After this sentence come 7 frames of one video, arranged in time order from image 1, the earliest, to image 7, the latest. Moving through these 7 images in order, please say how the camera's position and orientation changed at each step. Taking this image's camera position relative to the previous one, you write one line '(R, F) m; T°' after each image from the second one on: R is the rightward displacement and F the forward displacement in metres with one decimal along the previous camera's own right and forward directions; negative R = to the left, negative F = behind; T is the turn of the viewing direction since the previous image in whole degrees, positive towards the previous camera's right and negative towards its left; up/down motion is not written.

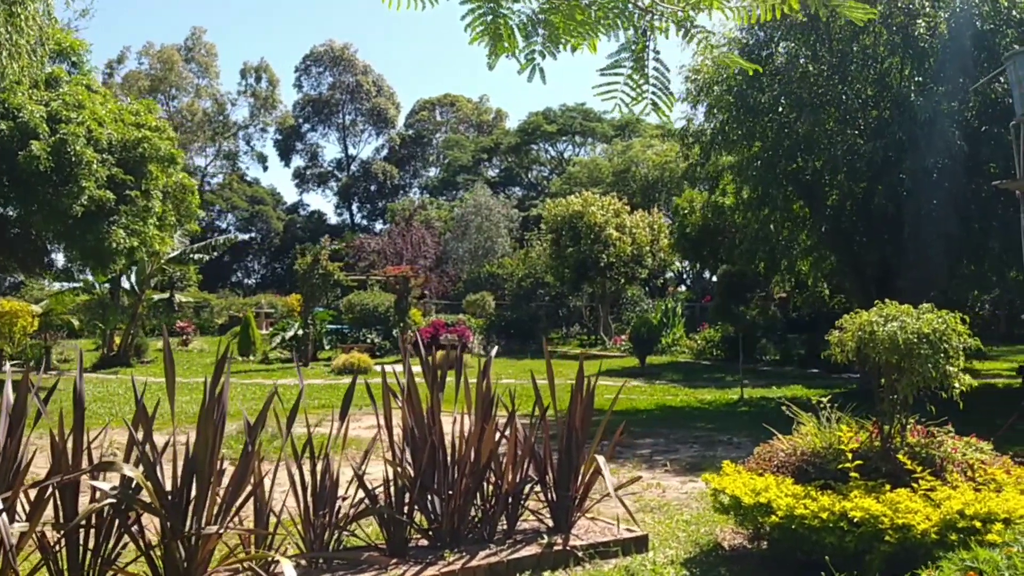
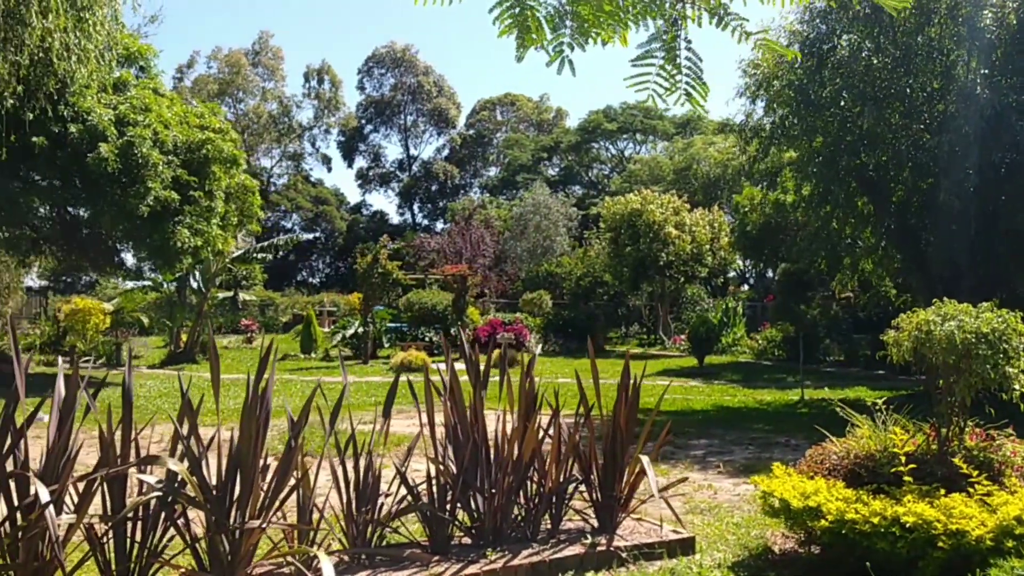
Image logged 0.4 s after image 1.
(+0.1, 0.0) m; -4°
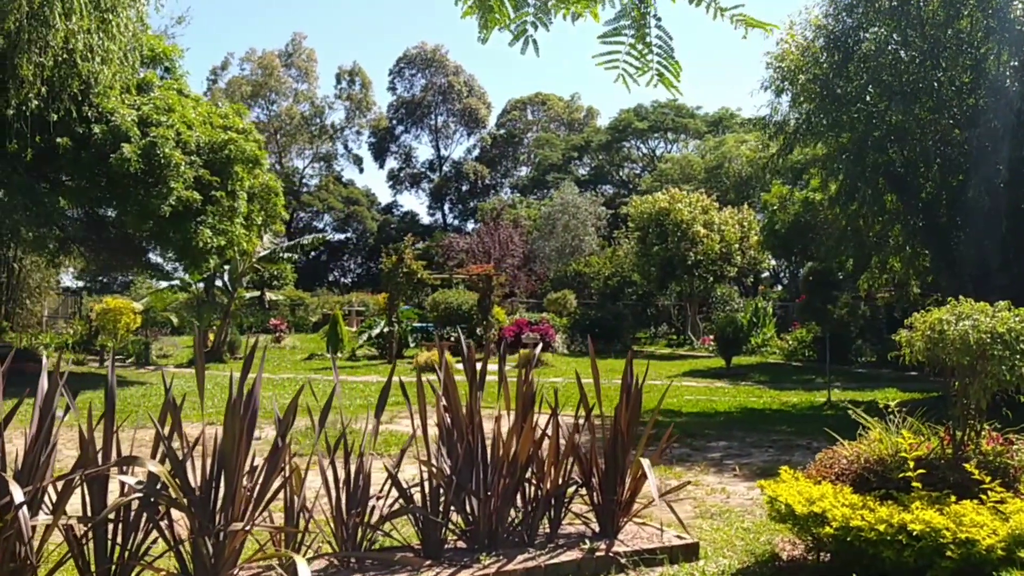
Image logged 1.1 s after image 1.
(+0.2, +0.1) m; -2°
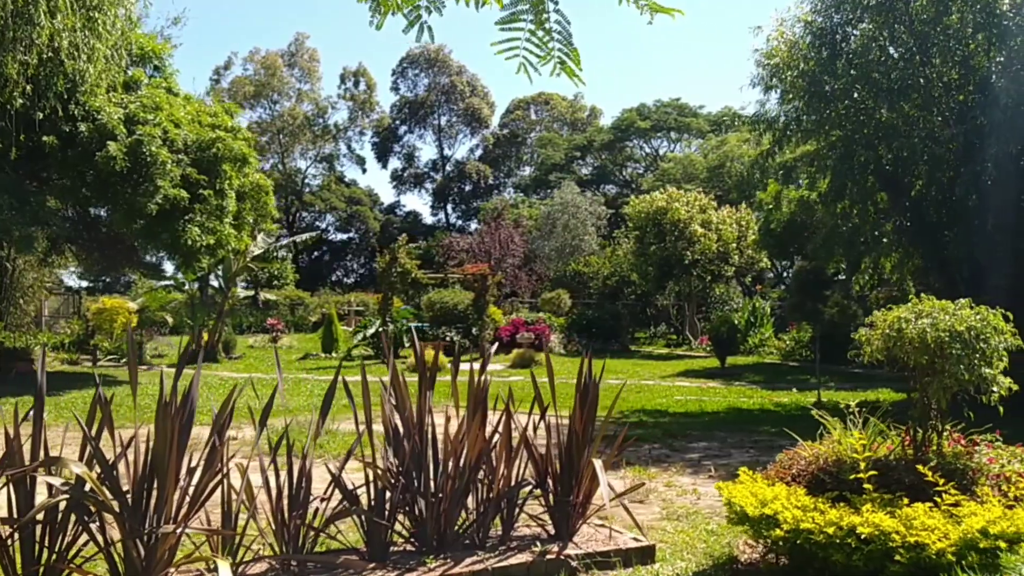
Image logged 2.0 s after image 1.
(+0.3, +0.1) m; 0°
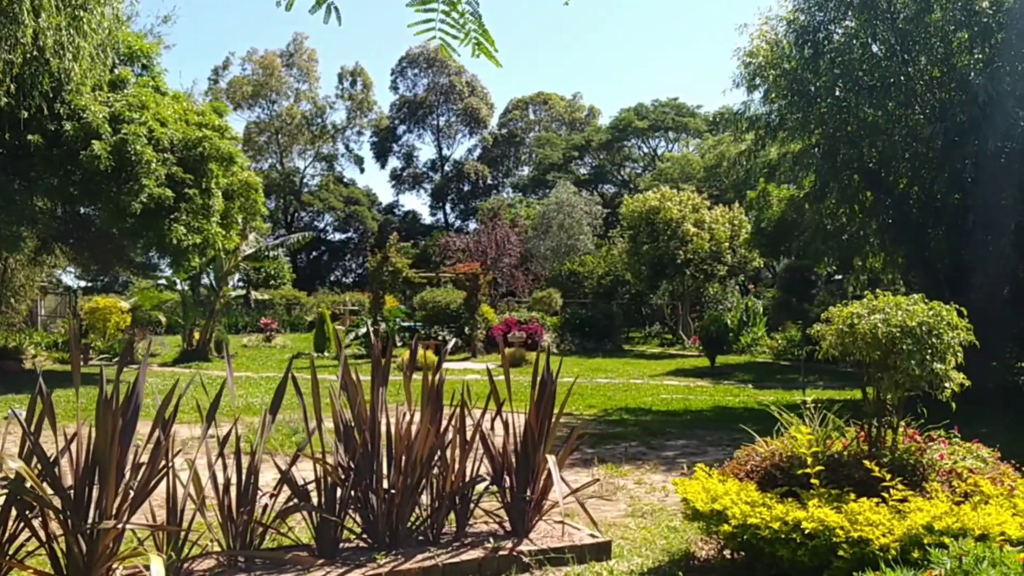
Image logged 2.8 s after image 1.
(+0.2, 0.0) m; 0°
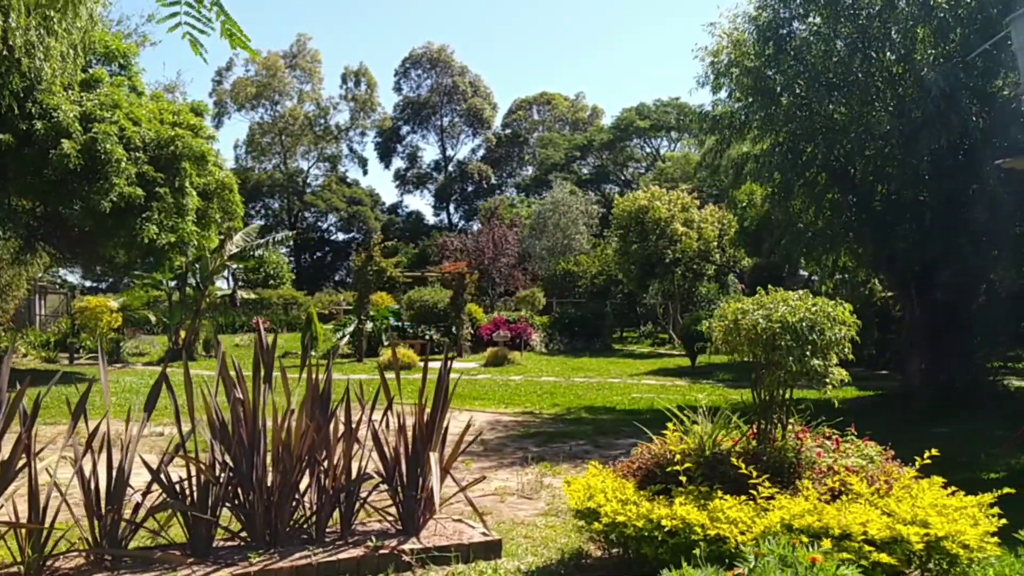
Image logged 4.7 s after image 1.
(+0.6, 0.0) m; -1°
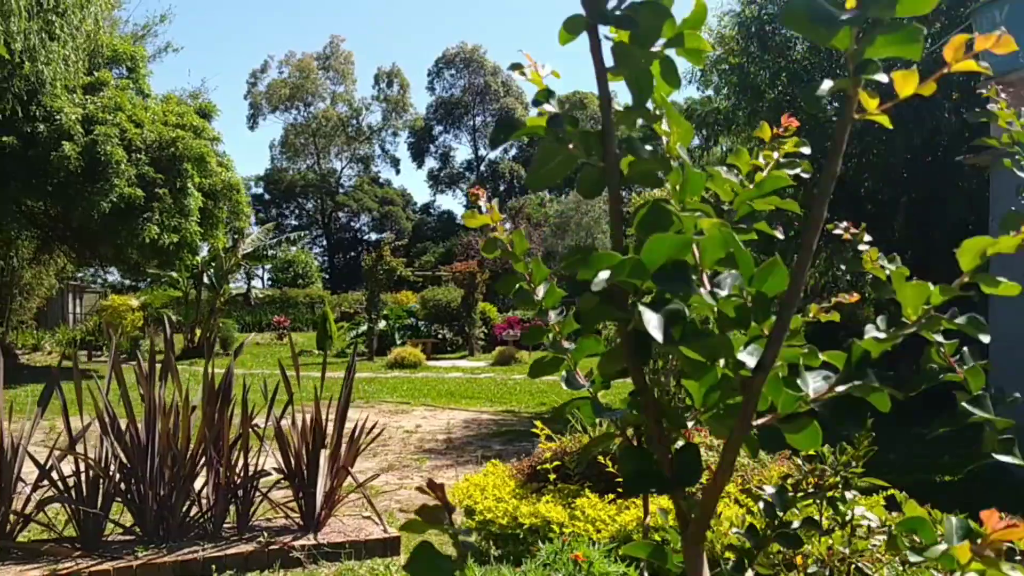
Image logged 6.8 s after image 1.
(+0.7, 0.0) m; -3°
